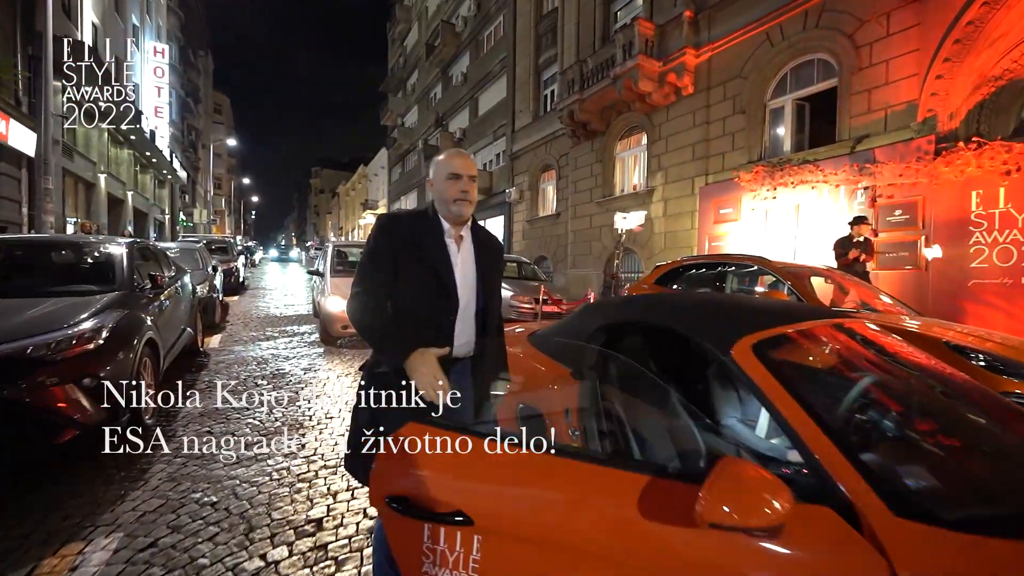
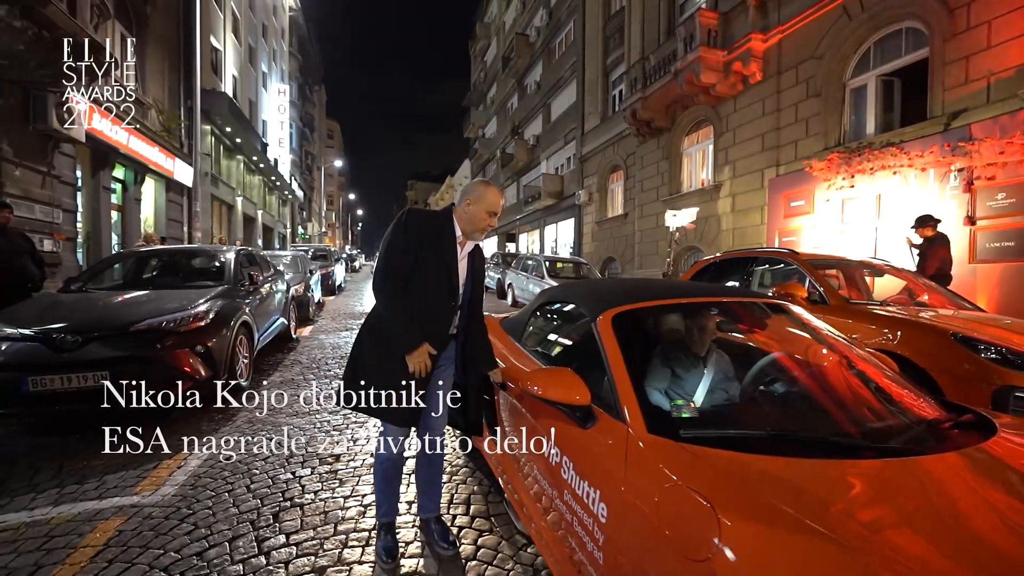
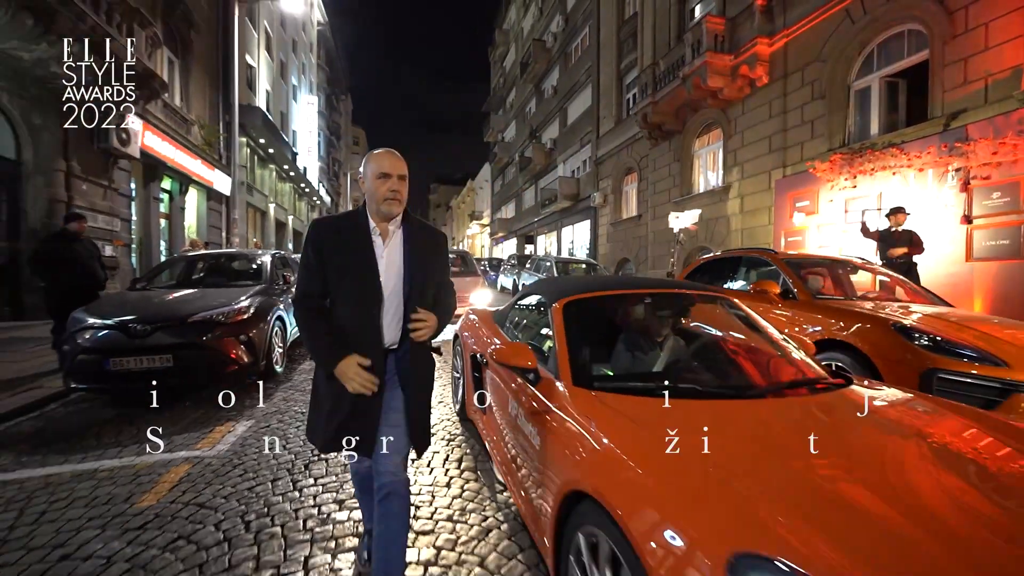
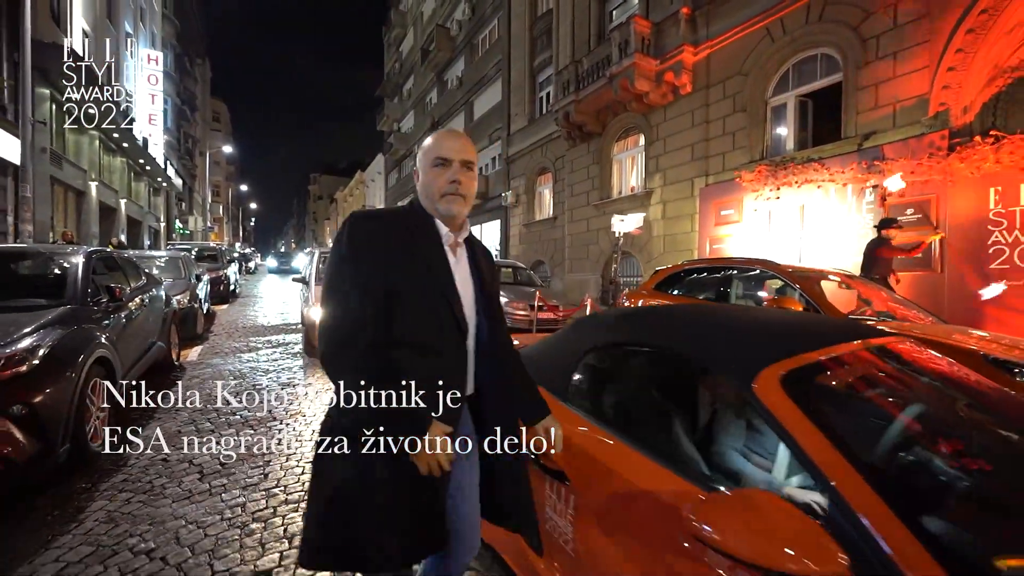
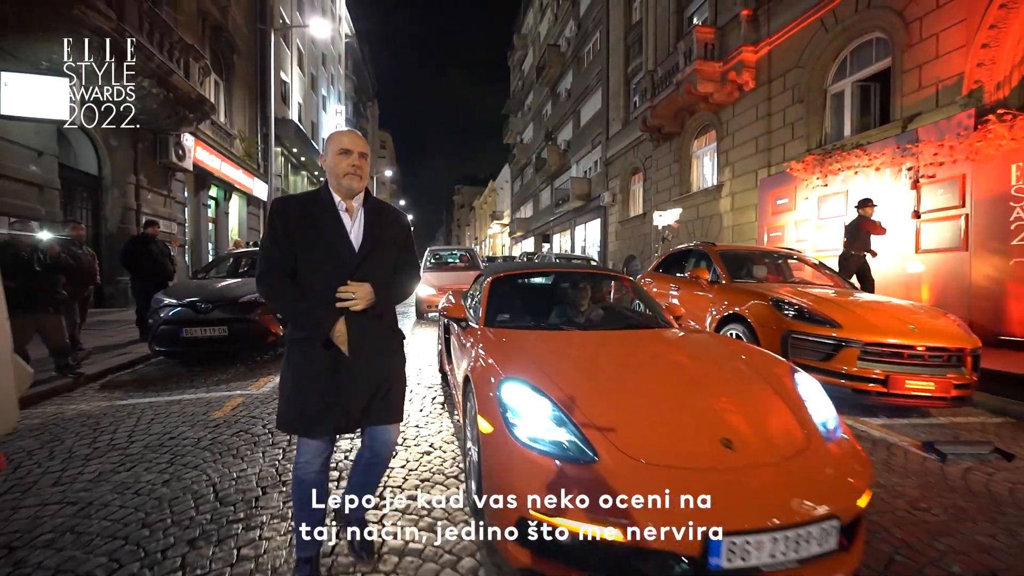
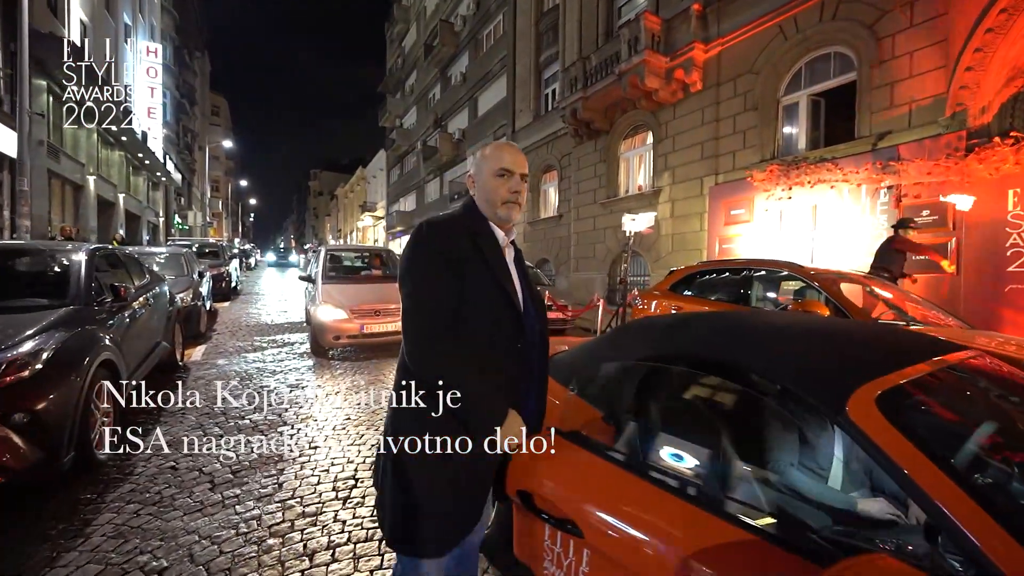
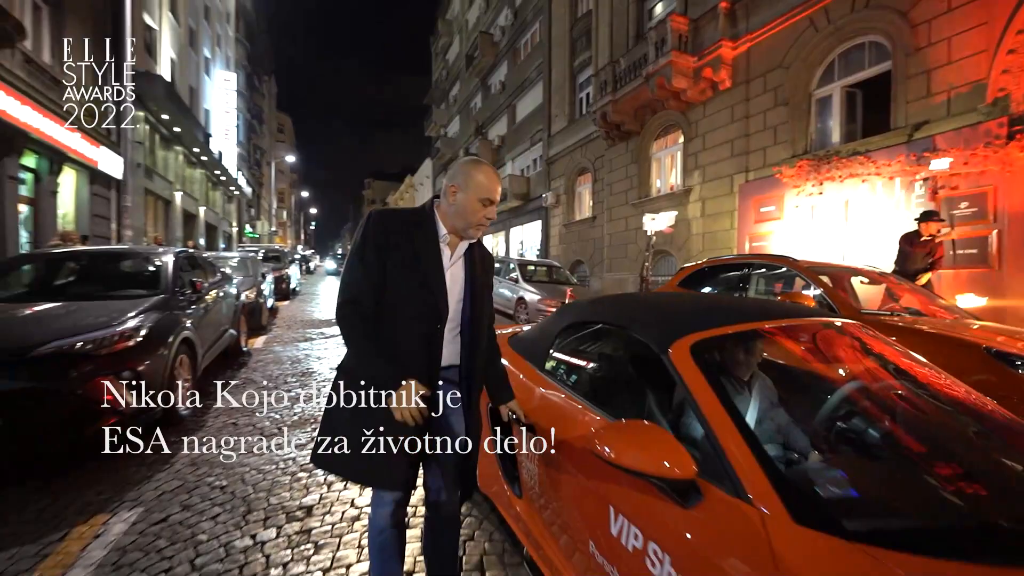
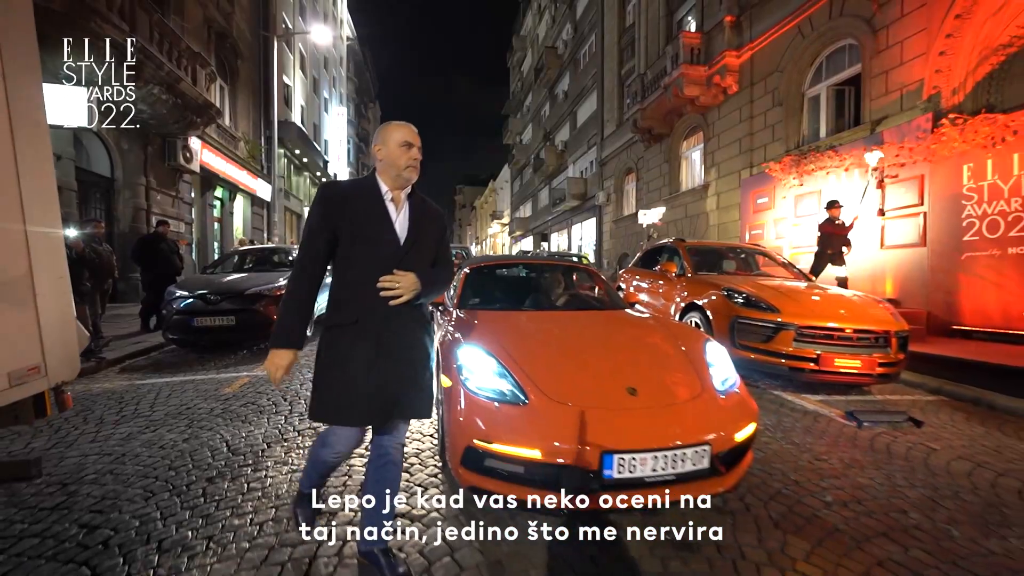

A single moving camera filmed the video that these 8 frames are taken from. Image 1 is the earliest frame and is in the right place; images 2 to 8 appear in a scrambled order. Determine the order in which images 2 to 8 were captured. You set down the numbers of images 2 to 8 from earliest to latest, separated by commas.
6, 4, 7, 2, 3, 5, 8
